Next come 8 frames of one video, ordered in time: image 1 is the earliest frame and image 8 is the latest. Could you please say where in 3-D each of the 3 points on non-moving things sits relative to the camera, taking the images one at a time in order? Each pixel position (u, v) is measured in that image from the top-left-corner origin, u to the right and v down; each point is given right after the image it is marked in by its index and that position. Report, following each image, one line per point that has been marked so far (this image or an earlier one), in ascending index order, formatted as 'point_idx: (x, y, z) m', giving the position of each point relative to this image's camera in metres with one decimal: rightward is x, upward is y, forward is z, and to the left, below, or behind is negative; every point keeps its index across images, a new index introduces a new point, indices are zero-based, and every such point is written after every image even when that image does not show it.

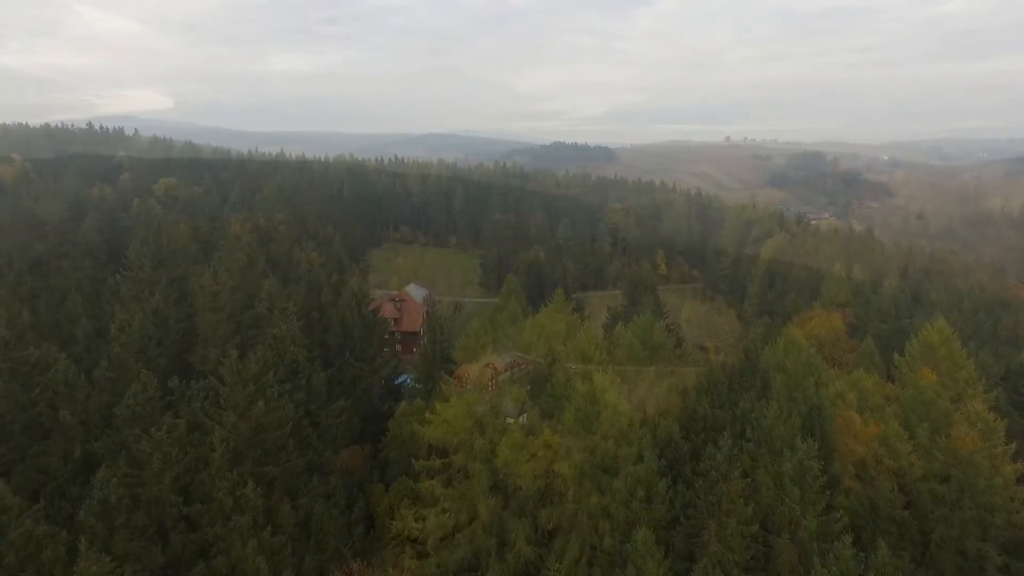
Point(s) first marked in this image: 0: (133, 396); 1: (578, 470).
0: (-12.2, -3.5, +19.8) m
1: (+2.0, -5.7, +19.0) m
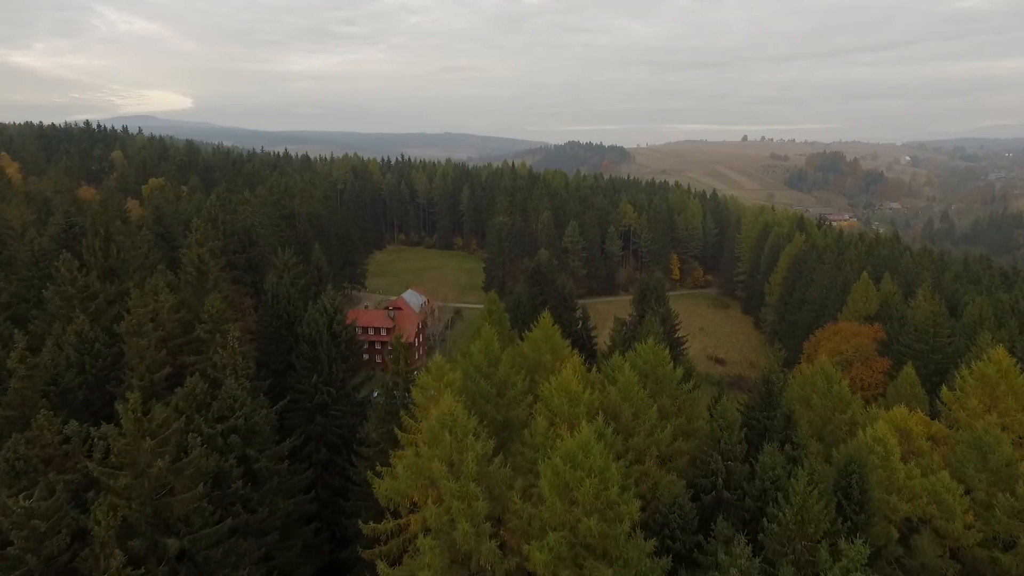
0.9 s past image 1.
0: (-13.1, -4.2, +16.2) m
1: (+1.1, -6.5, +15.1) m
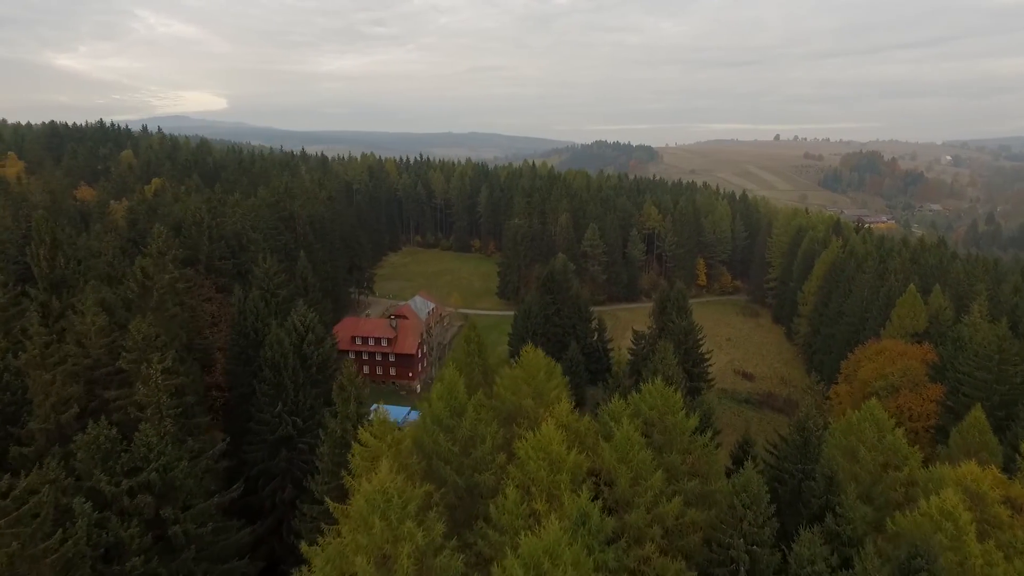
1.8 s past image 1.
0: (-14.1, -4.9, +12.9) m
1: (0.0, -7.3, +11.1) m
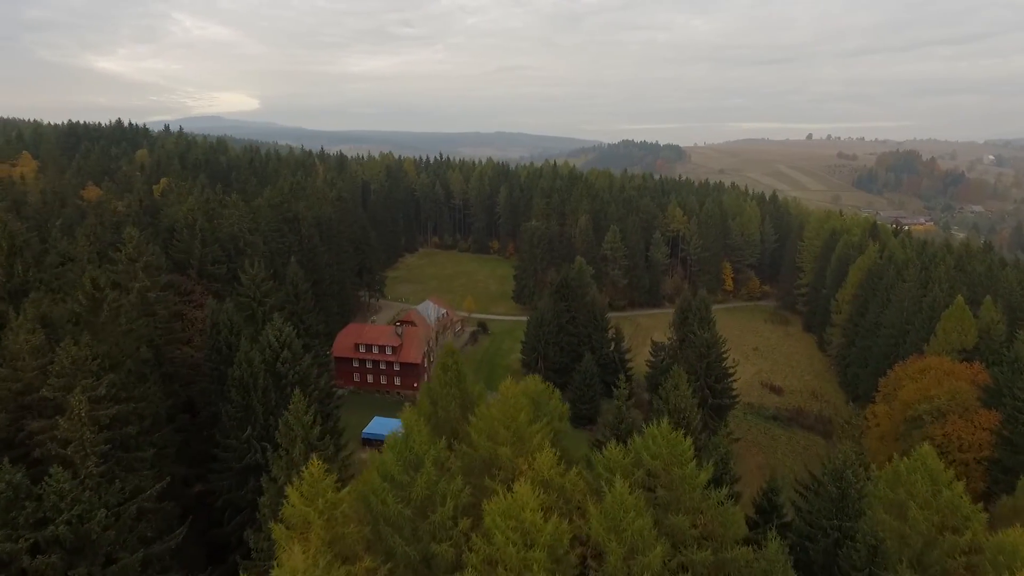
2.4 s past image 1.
0: (-14.9, -5.3, +10.6) m
1: (-0.9, -7.9, +8.3) m
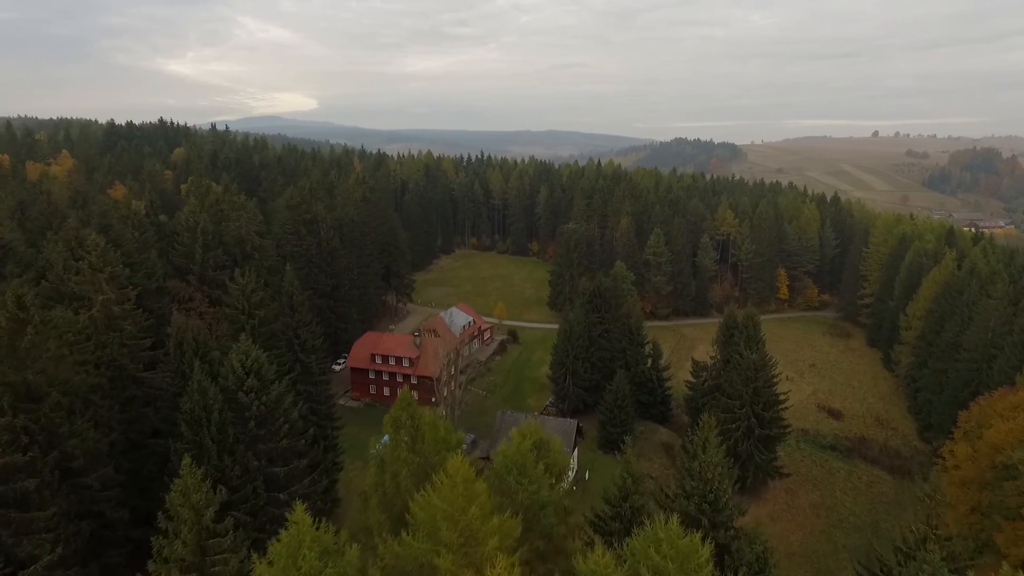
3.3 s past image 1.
0: (-16.1, -5.9, +7.8) m
1: (-2.4, -8.7, +4.4) m
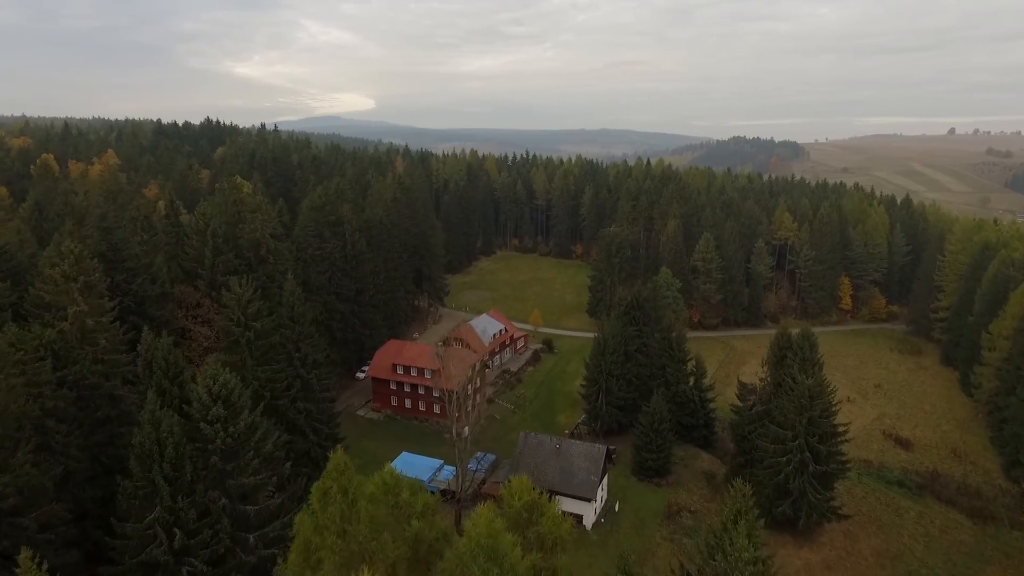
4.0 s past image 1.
0: (-17.3, -6.3, +5.9) m
1: (-4.0, -9.4, +1.4) m
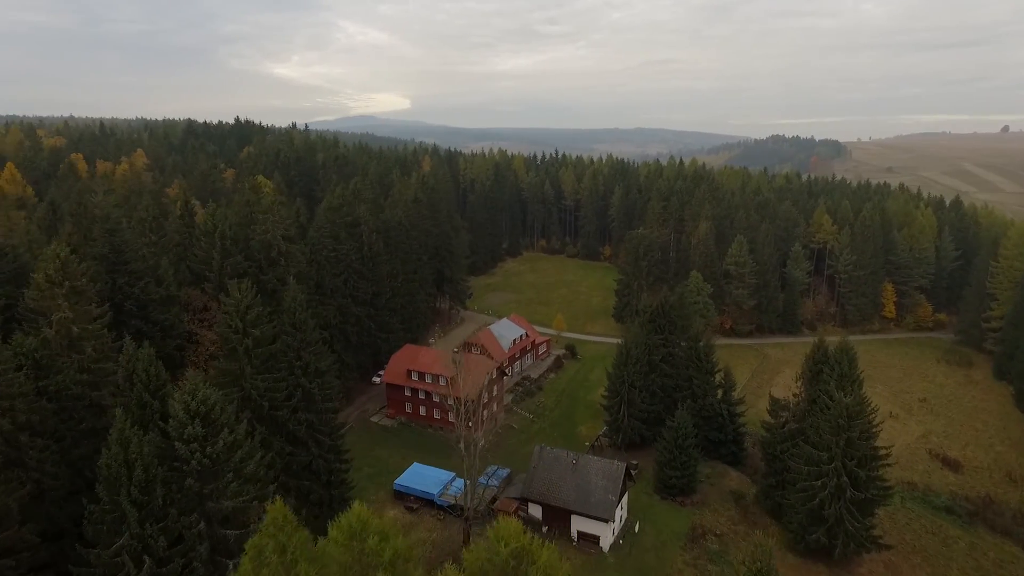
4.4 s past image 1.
0: (-18.1, -6.5, +5.0) m
1: (-5.1, -9.7, -0.2) m
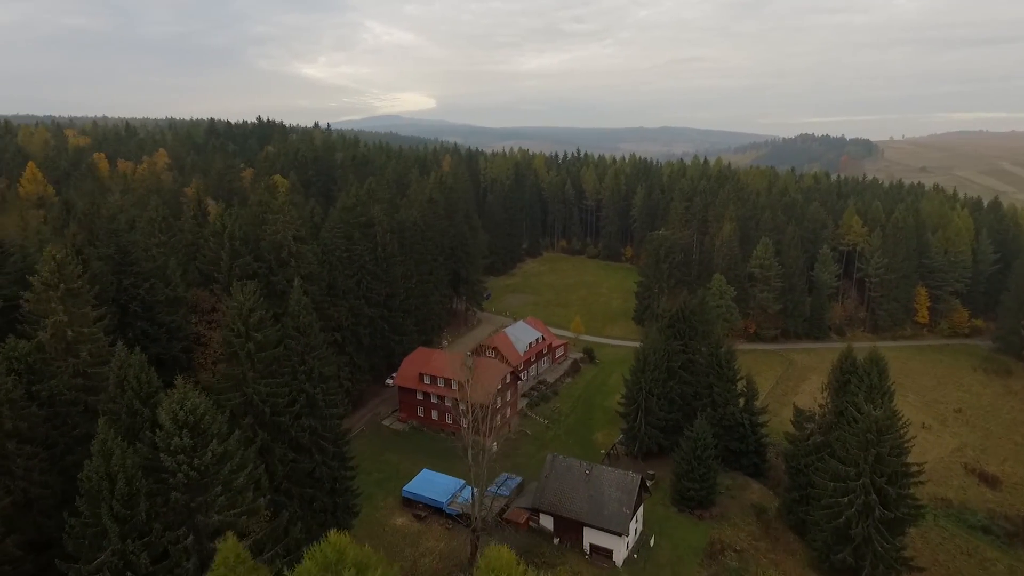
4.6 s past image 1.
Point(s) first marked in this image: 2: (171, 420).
0: (-18.6, -6.6, +4.6) m
1: (-5.8, -9.9, -1.0) m
2: (-9.8, -3.8, +17.7) m
